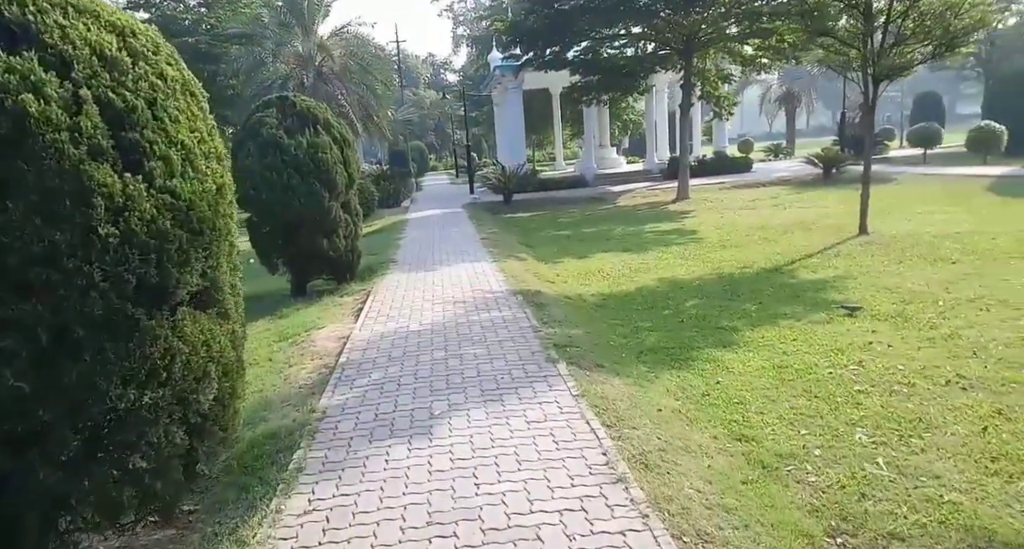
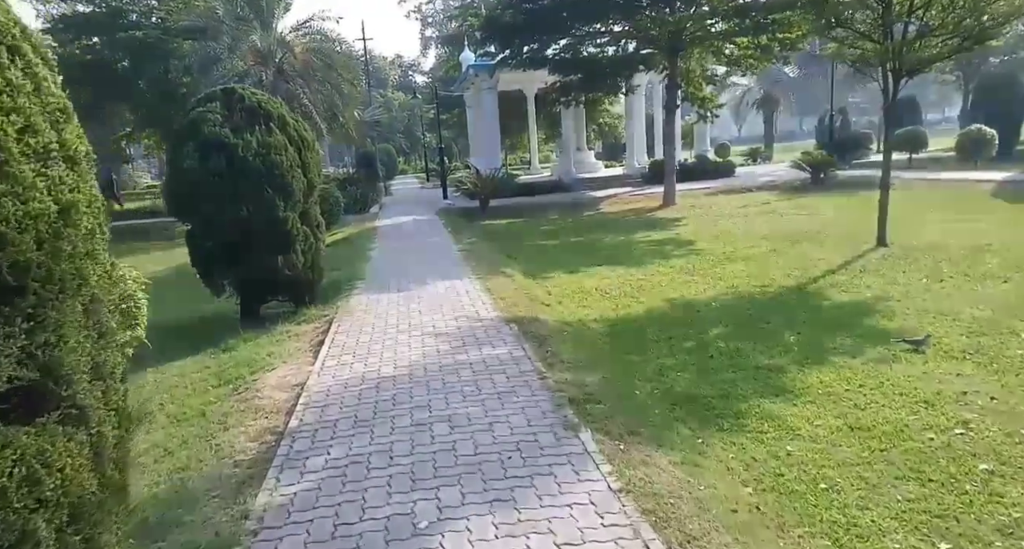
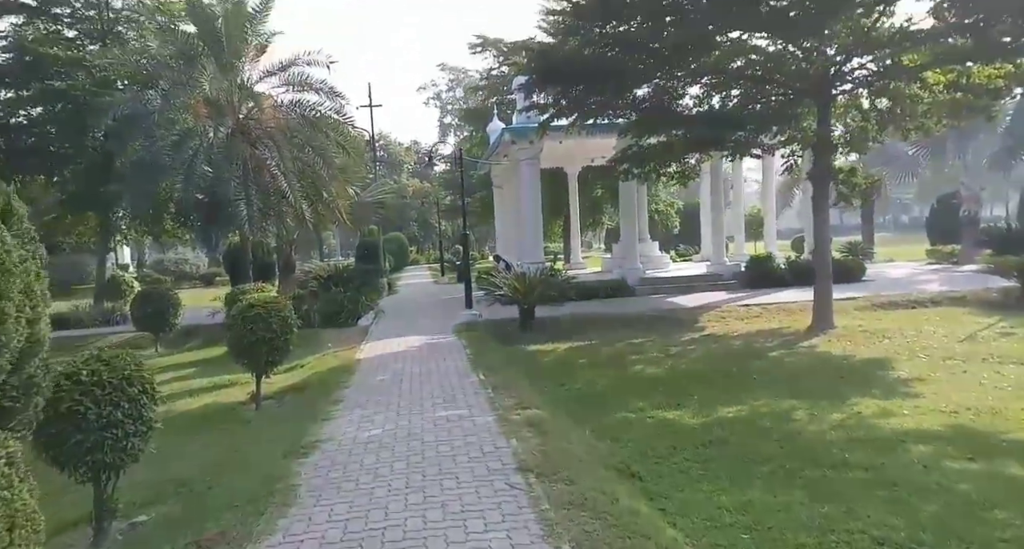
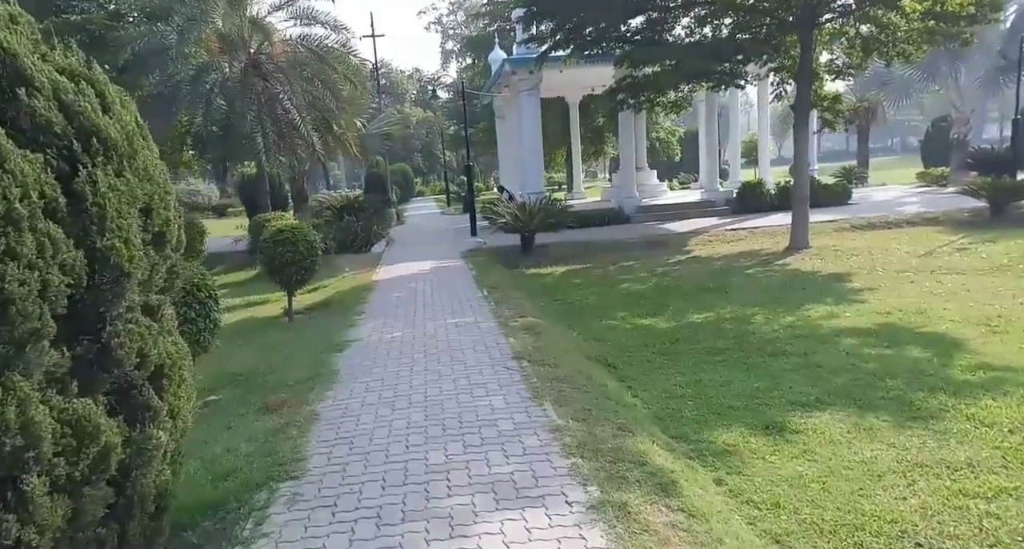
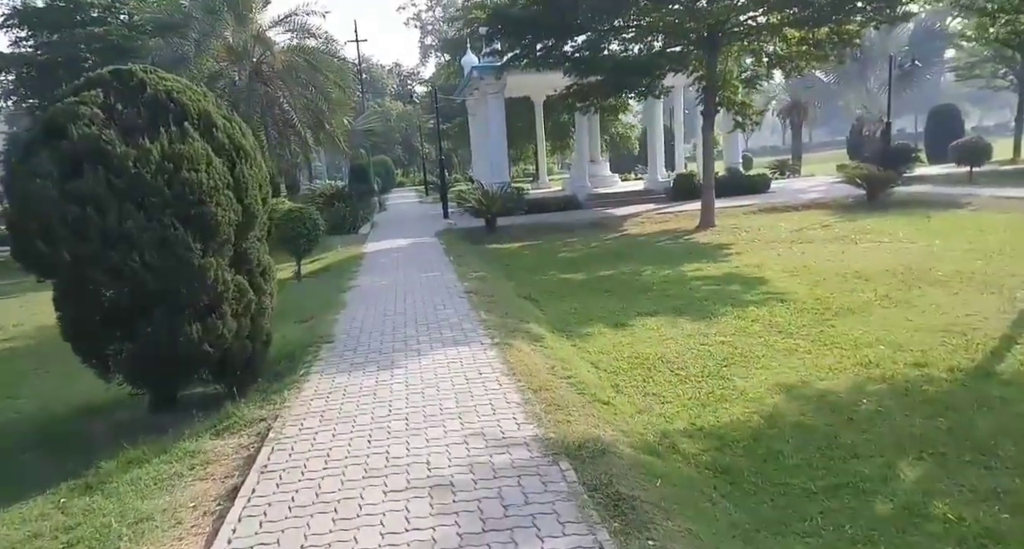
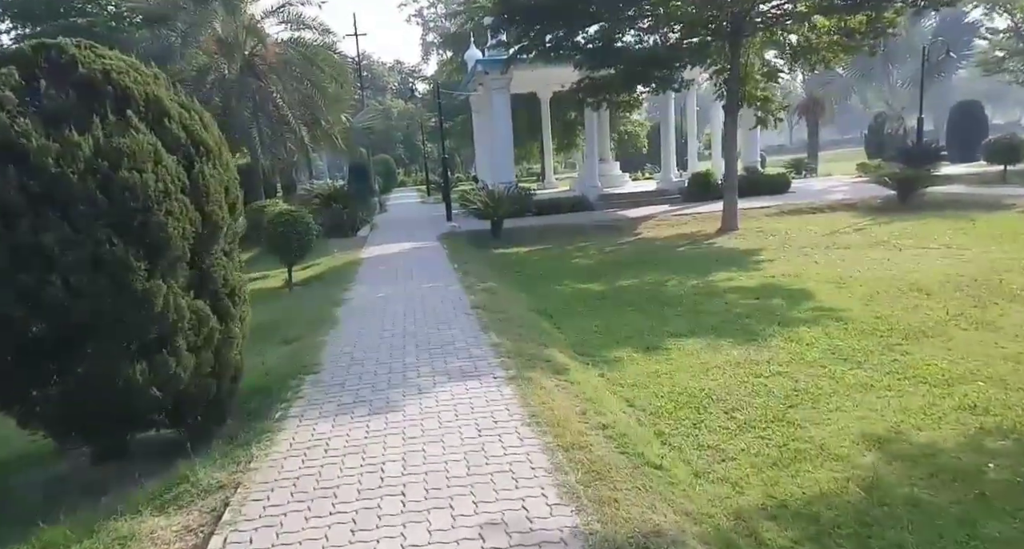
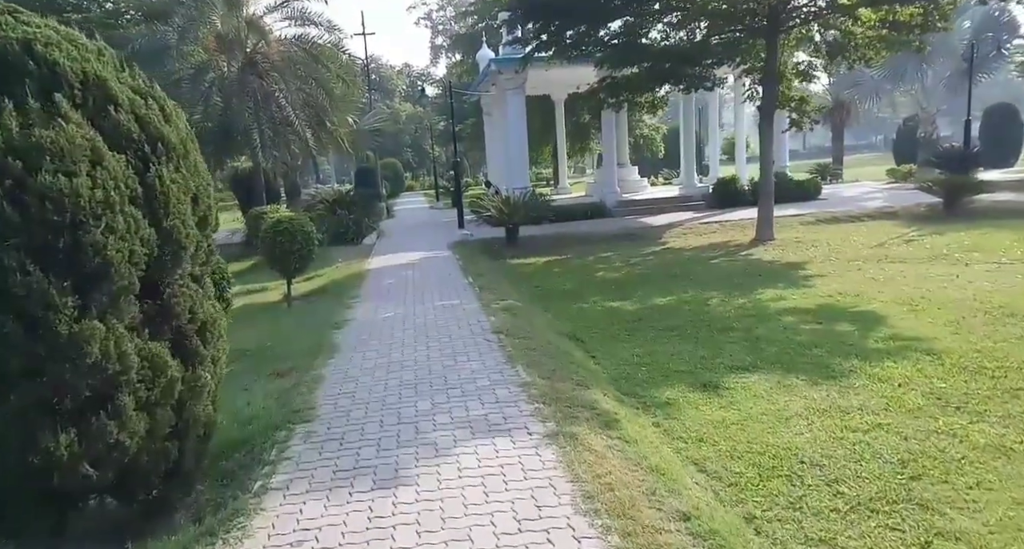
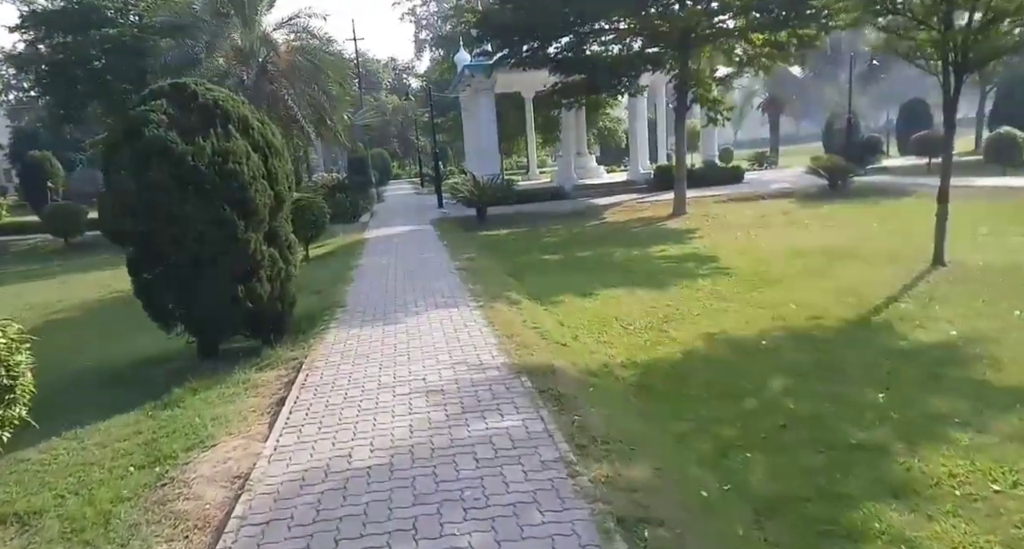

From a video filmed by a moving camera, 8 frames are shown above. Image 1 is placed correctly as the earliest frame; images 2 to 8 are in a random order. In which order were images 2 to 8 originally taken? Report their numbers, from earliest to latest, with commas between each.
2, 8, 5, 6, 7, 4, 3
